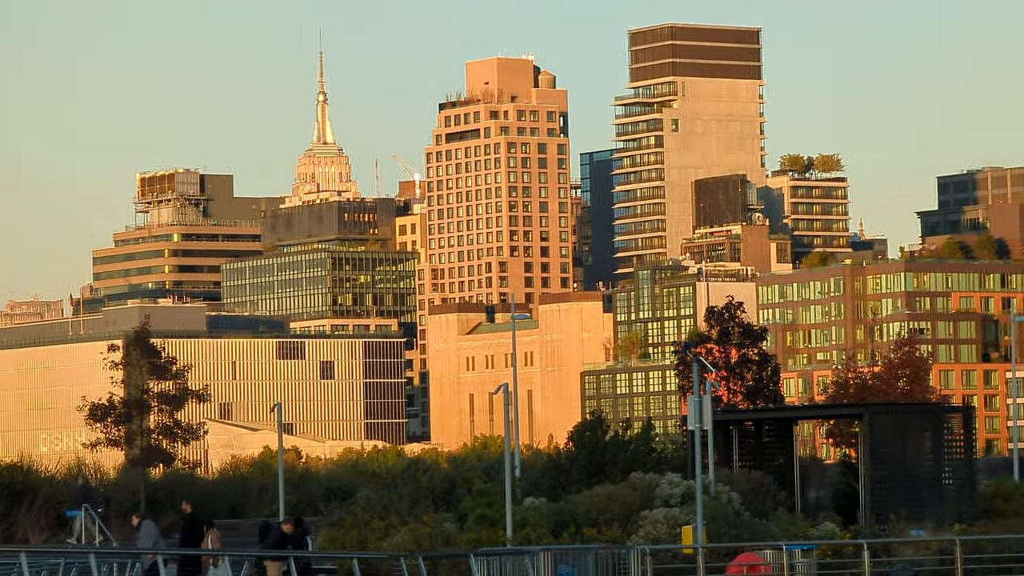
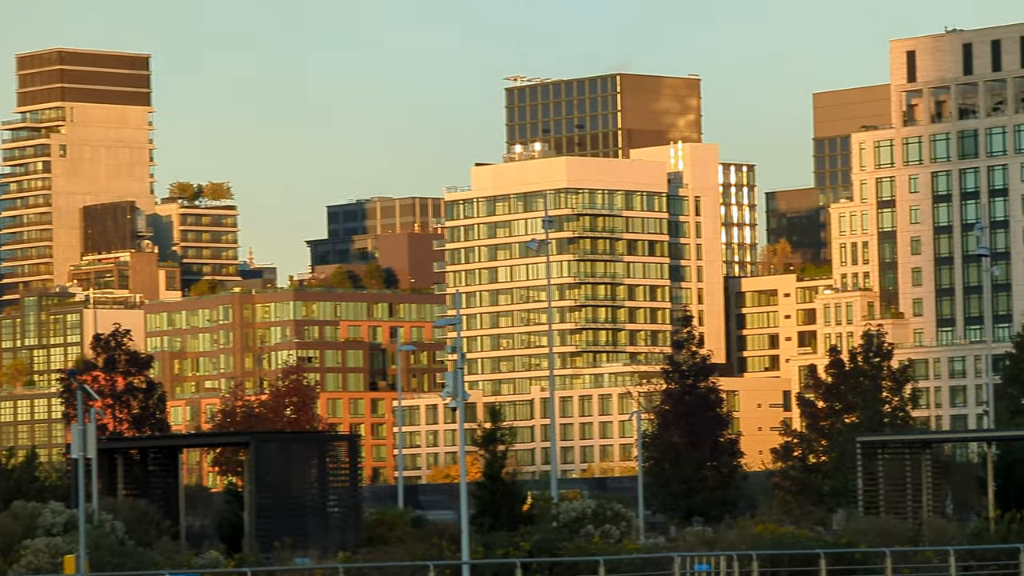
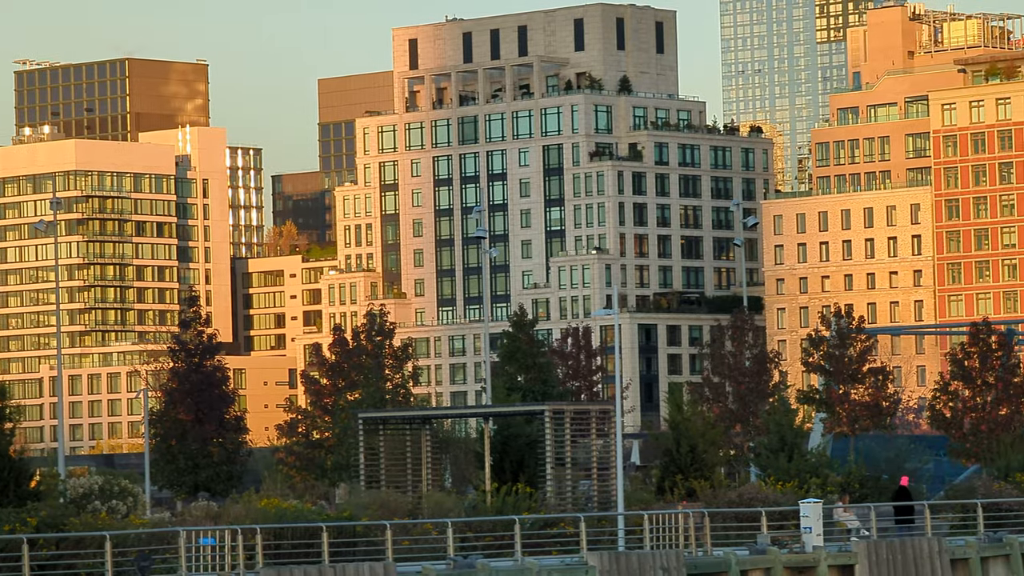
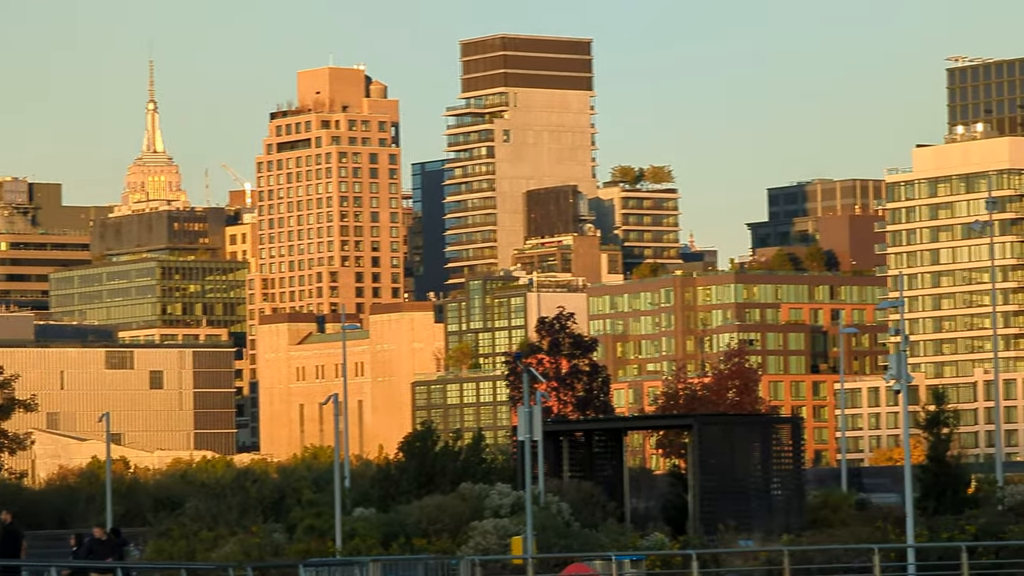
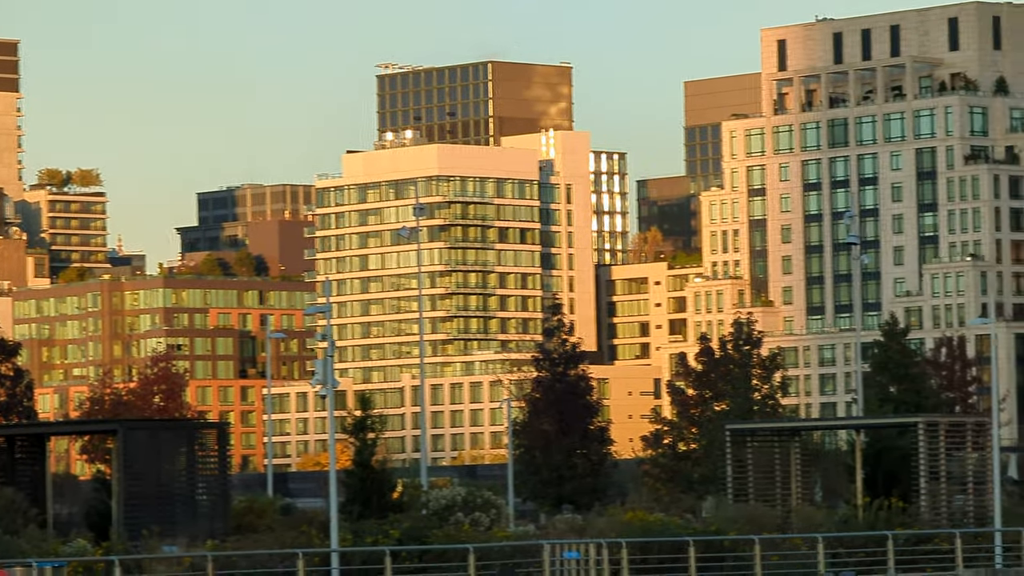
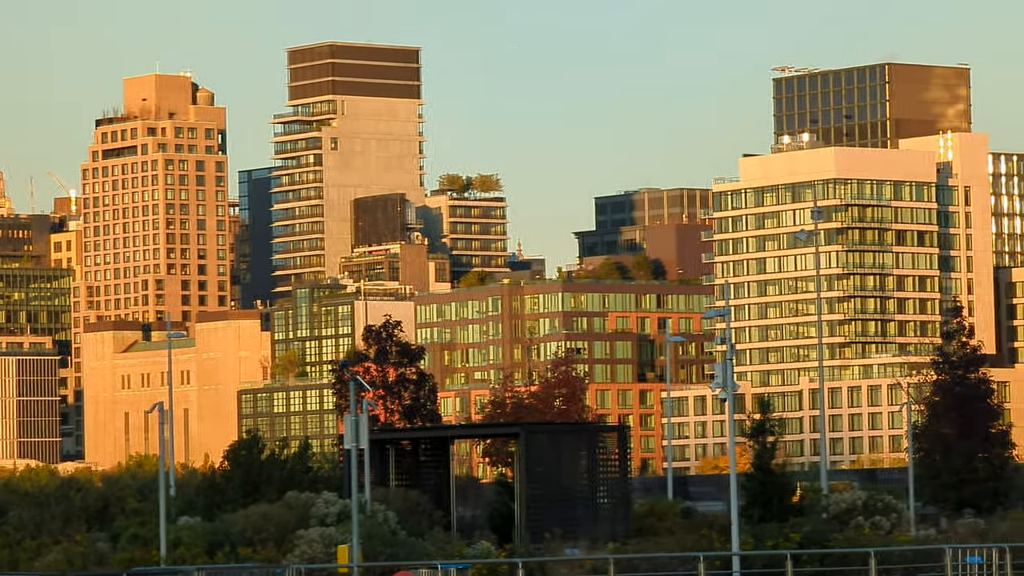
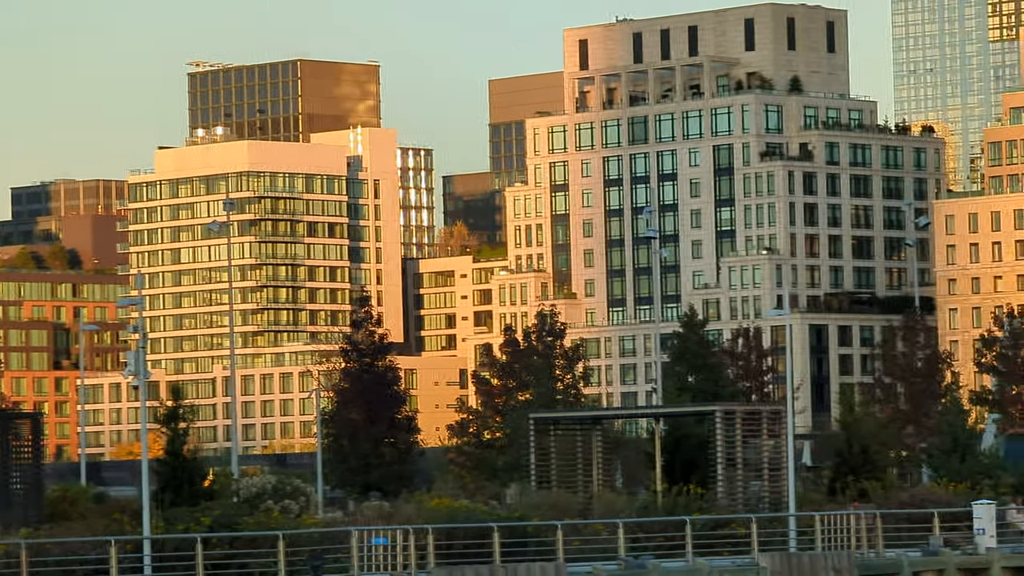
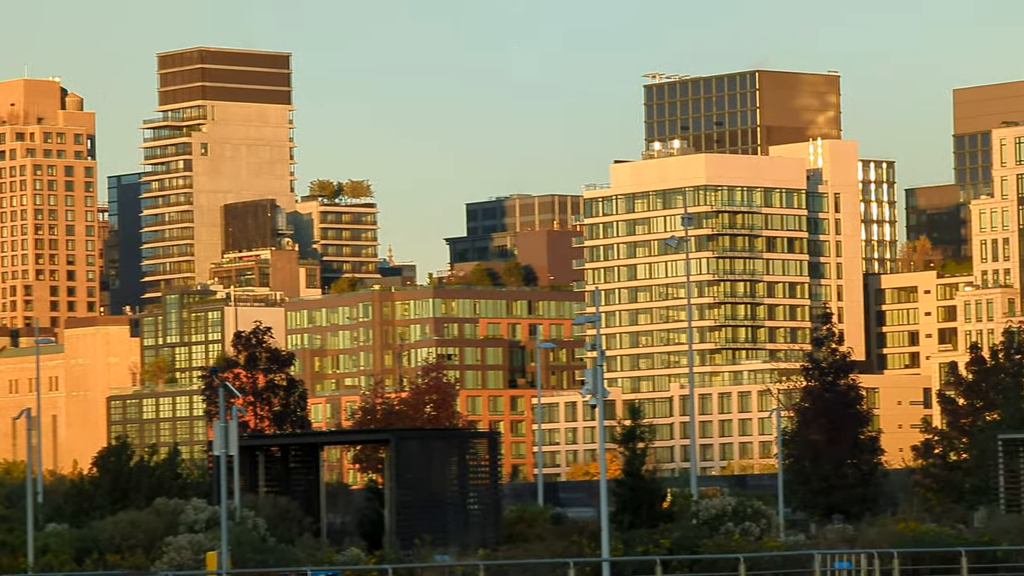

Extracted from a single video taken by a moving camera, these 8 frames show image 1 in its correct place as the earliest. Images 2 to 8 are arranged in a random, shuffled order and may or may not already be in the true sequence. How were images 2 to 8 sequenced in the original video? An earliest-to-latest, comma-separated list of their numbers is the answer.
4, 6, 8, 2, 5, 7, 3
